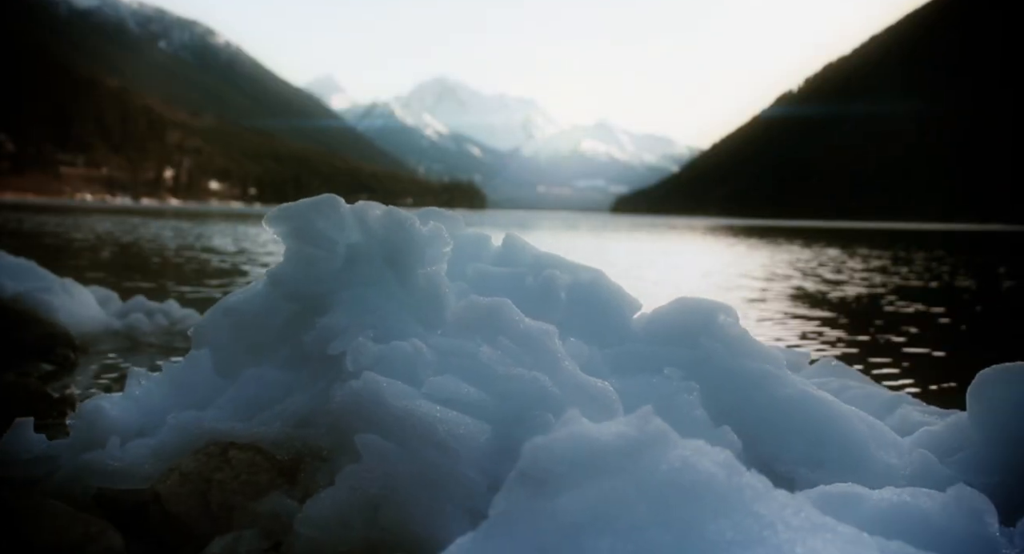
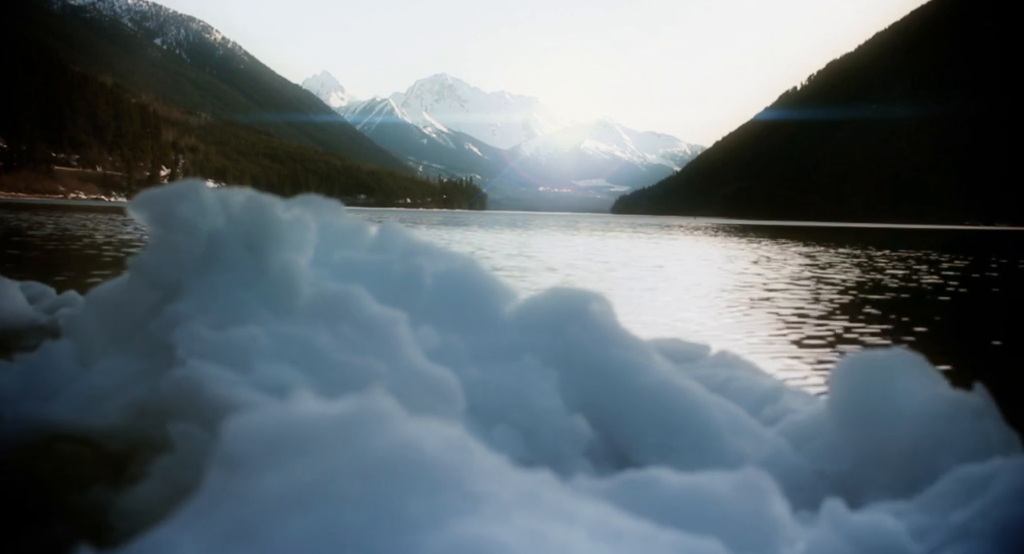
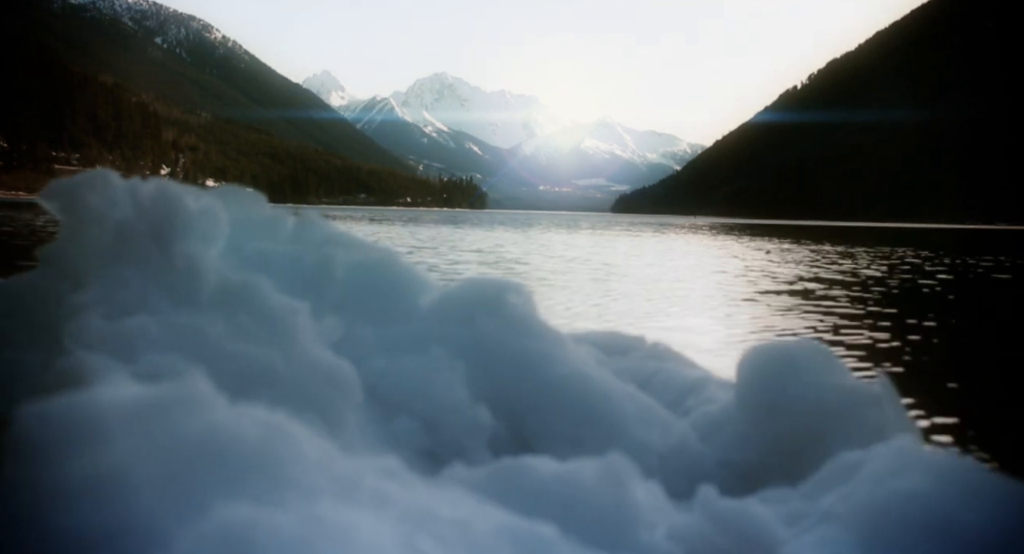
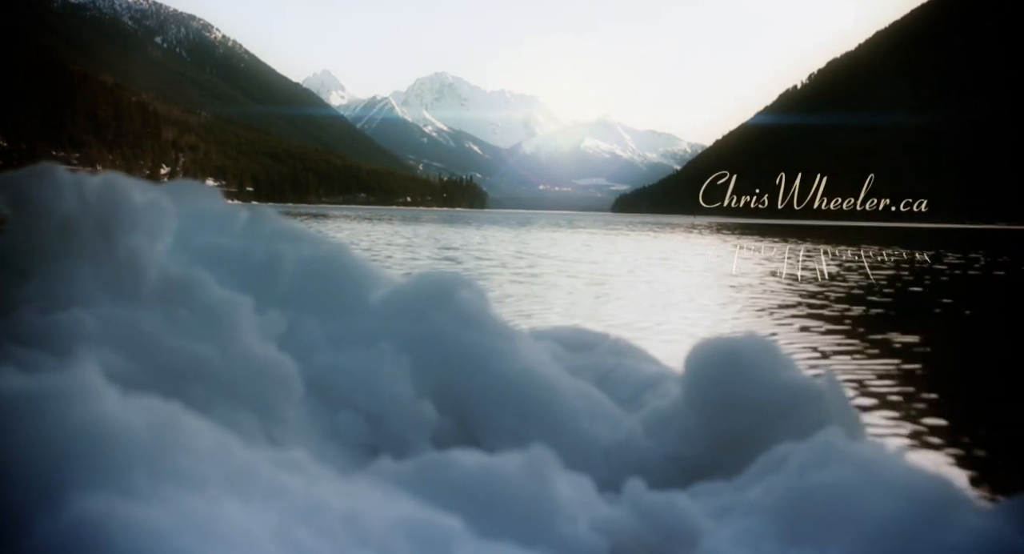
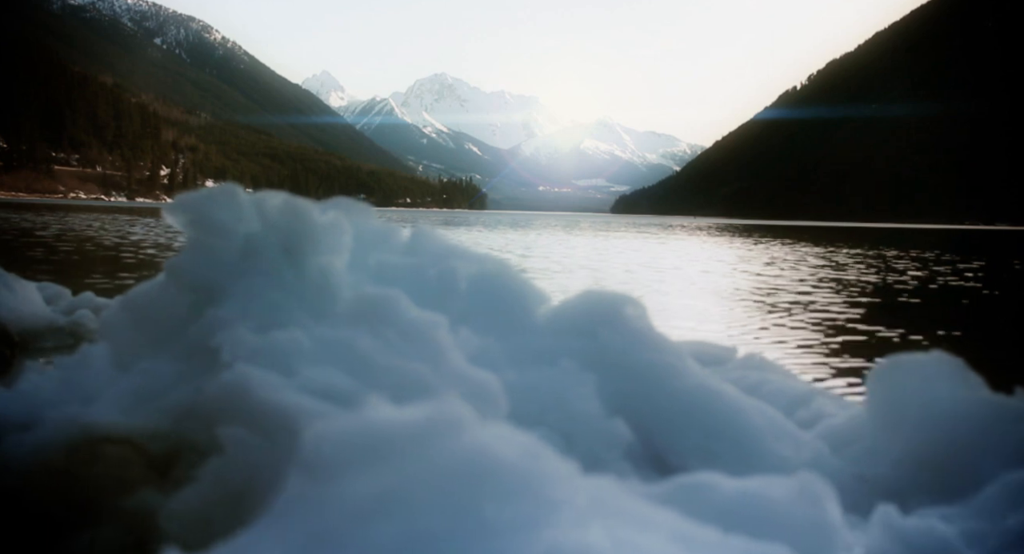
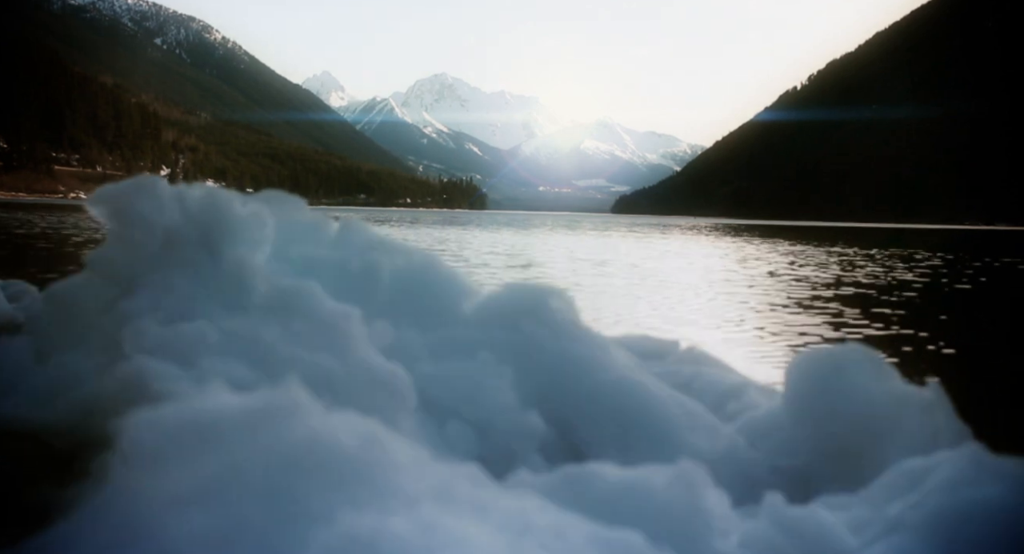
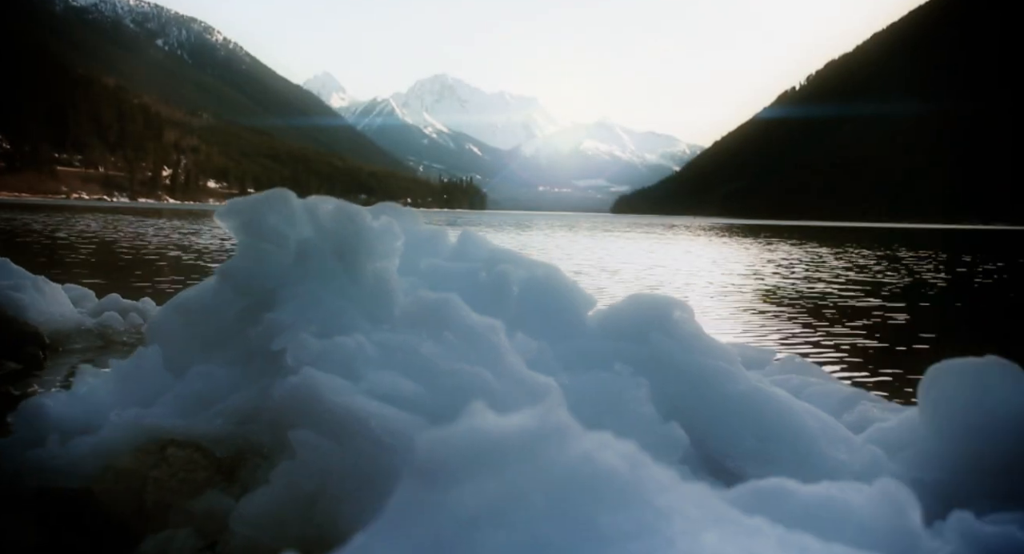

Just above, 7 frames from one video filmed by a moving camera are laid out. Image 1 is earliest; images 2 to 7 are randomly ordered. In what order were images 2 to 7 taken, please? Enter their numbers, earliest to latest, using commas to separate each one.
7, 5, 2, 6, 3, 4
